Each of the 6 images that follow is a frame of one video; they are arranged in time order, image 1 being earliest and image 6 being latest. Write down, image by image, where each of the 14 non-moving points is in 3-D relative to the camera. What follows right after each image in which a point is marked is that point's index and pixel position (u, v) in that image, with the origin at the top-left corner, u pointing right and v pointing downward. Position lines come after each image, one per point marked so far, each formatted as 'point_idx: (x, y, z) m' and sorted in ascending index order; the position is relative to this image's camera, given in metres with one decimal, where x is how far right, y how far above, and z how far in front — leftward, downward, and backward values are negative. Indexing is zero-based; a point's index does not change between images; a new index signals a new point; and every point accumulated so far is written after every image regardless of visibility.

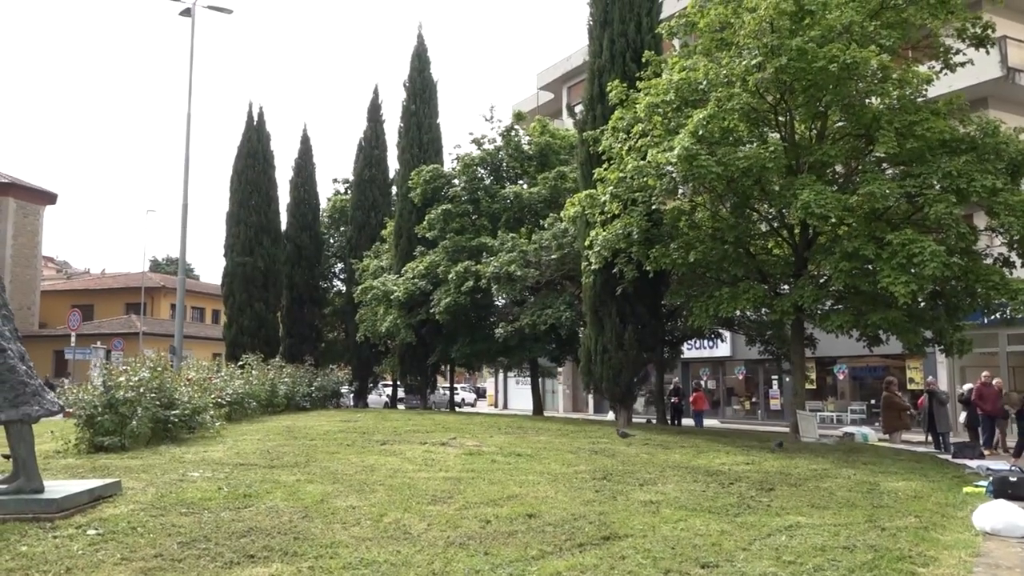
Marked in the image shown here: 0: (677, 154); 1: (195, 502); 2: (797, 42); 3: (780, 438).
0: (+2.5, +2.0, +12.3) m
1: (-2.2, -1.5, +5.8) m
2: (+4.1, +3.5, +12.0) m
3: (+4.9, -2.7, +15.0) m
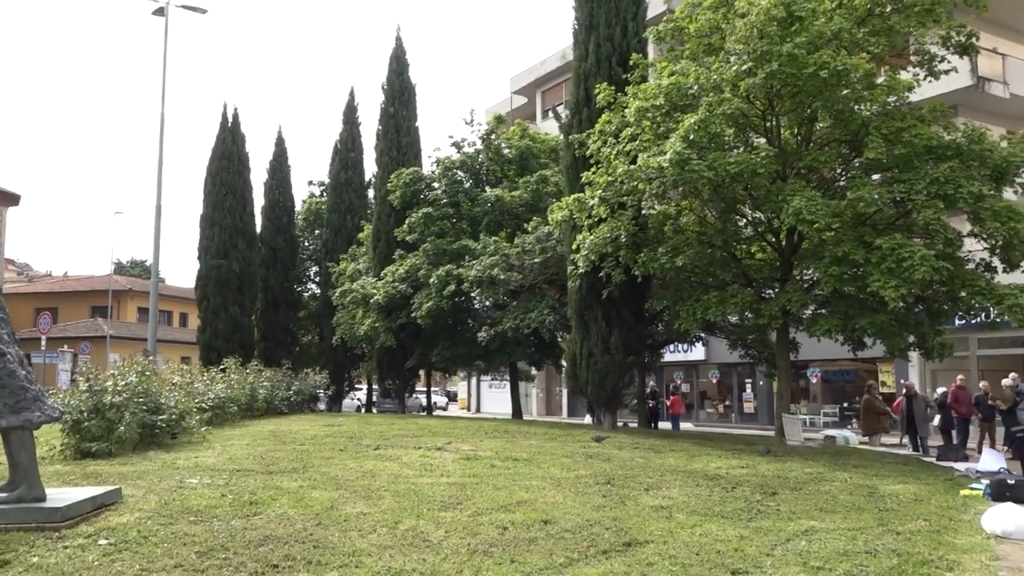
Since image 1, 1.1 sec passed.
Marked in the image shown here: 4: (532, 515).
0: (+2.4, +1.9, +12.3) m
1: (-2.1, -1.5, +5.7) m
2: (+4.0, +3.5, +12.1) m
3: (+4.6, -2.8, +15.1) m
4: (+0.2, -1.6, +5.9) m
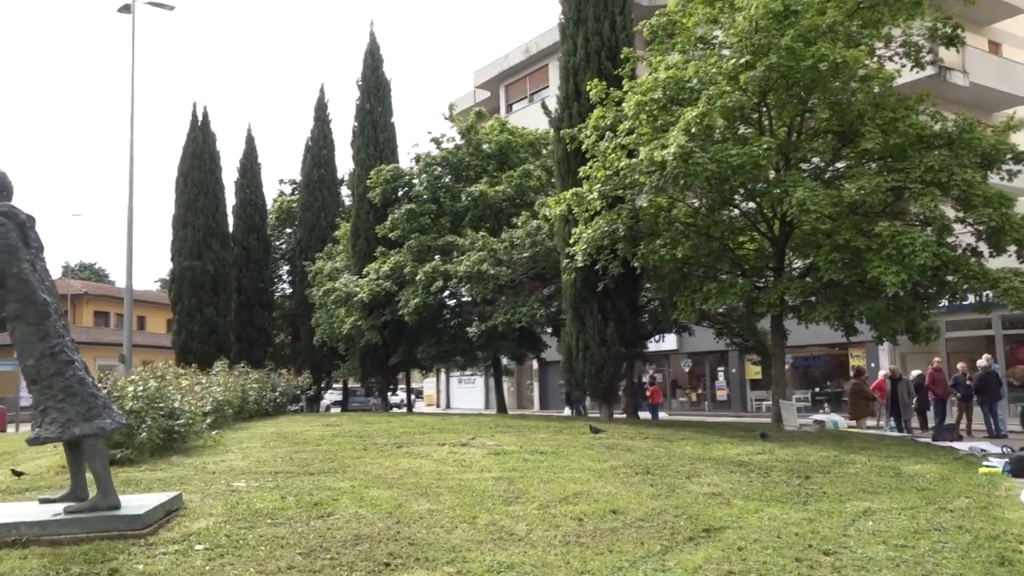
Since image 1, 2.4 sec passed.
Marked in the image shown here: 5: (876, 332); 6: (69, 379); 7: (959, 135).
0: (+2.4, +2.1, +12.5) m
1: (-1.6, -1.5, +5.7) m
2: (+4.1, +3.6, +12.3) m
3: (+4.7, -2.6, +15.4) m
4: (+0.6, -1.6, +6.0) m
5: (+6.1, -0.7, +14.0) m
6: (-2.8, -0.6, +5.3) m
7: (+7.1, +2.4, +13.1) m
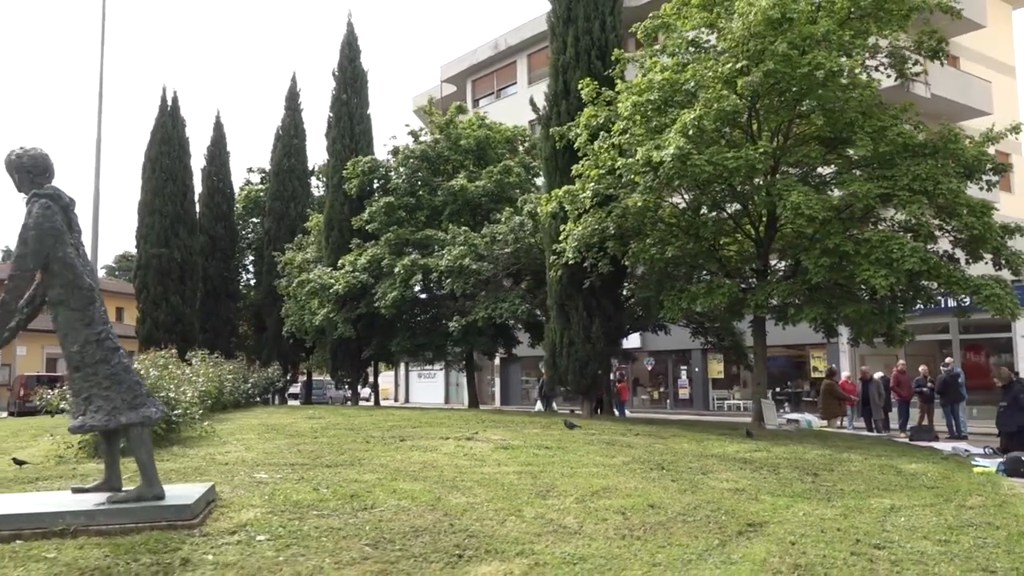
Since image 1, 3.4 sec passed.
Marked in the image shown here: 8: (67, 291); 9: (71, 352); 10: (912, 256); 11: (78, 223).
0: (+2.4, +2.1, +12.7) m
1: (-1.3, -1.5, +5.6) m
2: (+4.1, +3.6, +12.6) m
3: (+4.4, -2.6, +15.7) m
4: (+0.9, -1.6, +6.1) m
5: (+6.0, -0.8, +14.4) m
6: (-2.5, -0.5, +5.2) m
7: (+7.0, +2.3, +13.5) m
8: (-2.8, 0.0, +5.2) m
9: (-2.7, -0.4, +5.1) m
10: (+5.9, +0.5, +12.2) m
11: (-2.8, +0.4, +5.4) m
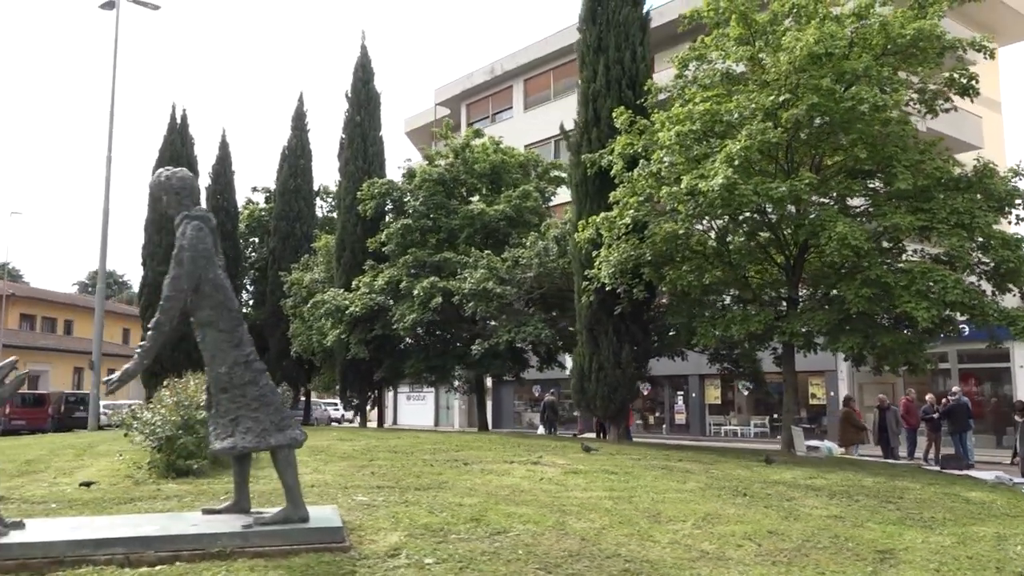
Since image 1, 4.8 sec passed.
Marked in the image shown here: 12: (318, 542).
0: (+3.2, +1.6, +12.9) m
1: (-0.5, -1.6, +5.7) m
2: (+4.9, +3.2, +12.9) m
3: (+5.0, -3.1, +15.8) m
4: (+1.8, -1.8, +6.2) m
5: (+6.6, -1.3, +14.6) m
6: (-1.6, -0.6, +5.2) m
7: (+7.8, +1.8, +13.9) m
8: (-1.8, -0.2, +5.2) m
9: (-1.8, -0.5, +5.1) m
10: (+6.6, 0.0, +12.5) m
11: (-1.9, +0.3, +5.5) m
12: (-1.2, -1.5, +4.9) m
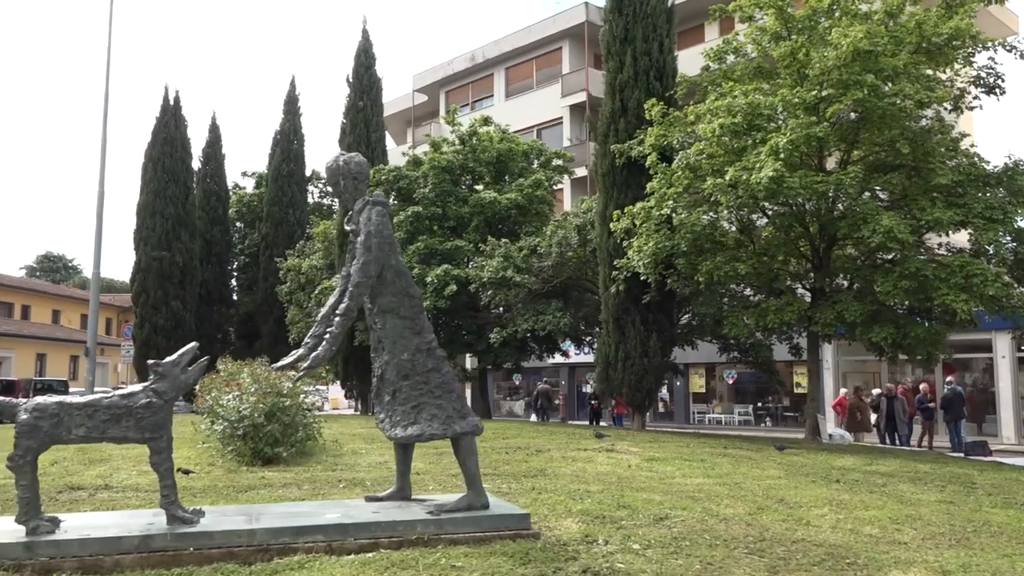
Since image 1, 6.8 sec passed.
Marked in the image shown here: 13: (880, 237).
0: (+4.0, +1.8, +13.1) m
1: (+0.6, -1.6, +5.8) m
2: (+5.7, +3.3, +13.1) m
3: (+5.6, -3.0, +16.2) m
4: (+2.8, -1.7, +6.3) m
5: (+7.3, -1.2, +15.0) m
6: (-0.4, -0.5, +5.2) m
7: (+8.5, +1.9, +14.3) m
8: (-0.7, -0.1, +5.2) m
9: (-0.7, -0.4, +5.1) m
10: (+7.4, +0.1, +12.9) m
11: (-0.8, +0.4, +5.5) m
12: (0.0, -1.4, +5.0) m
13: (+5.7, +0.8, +13.0) m
